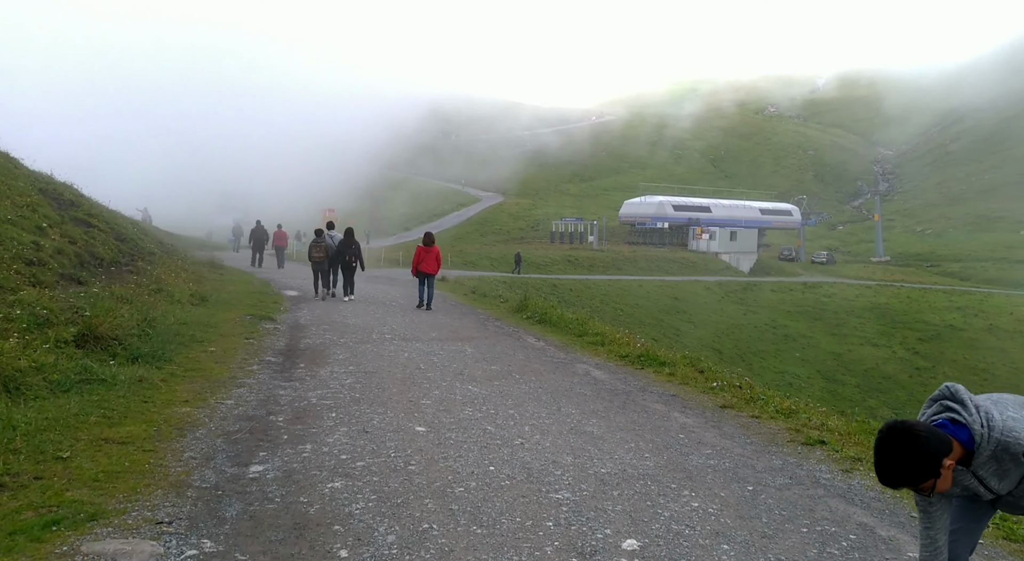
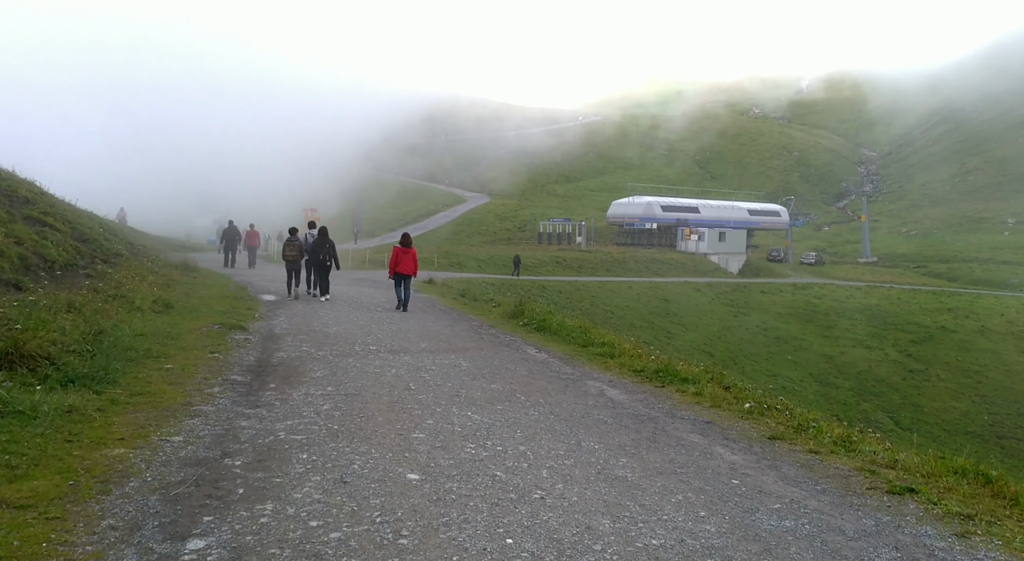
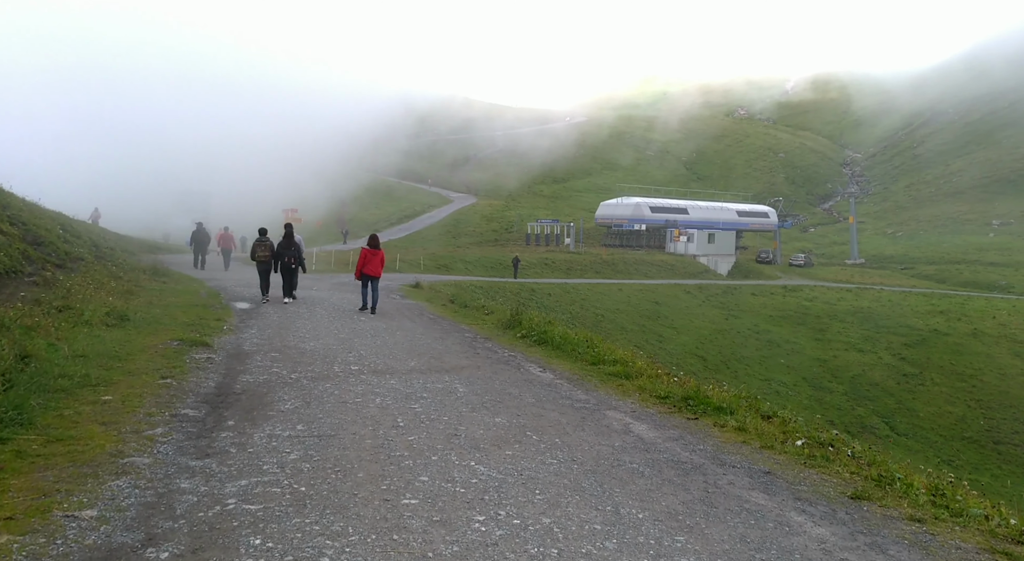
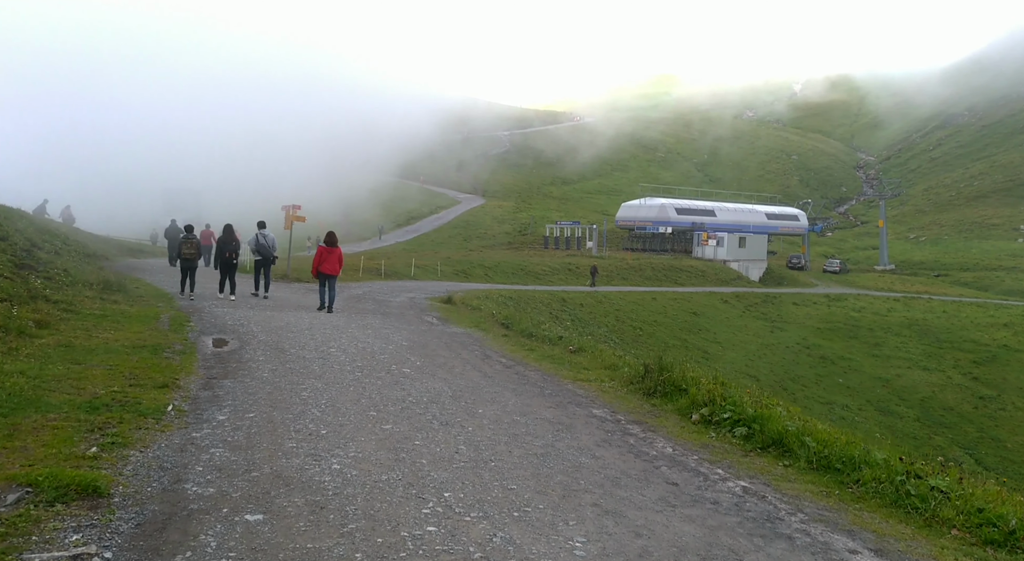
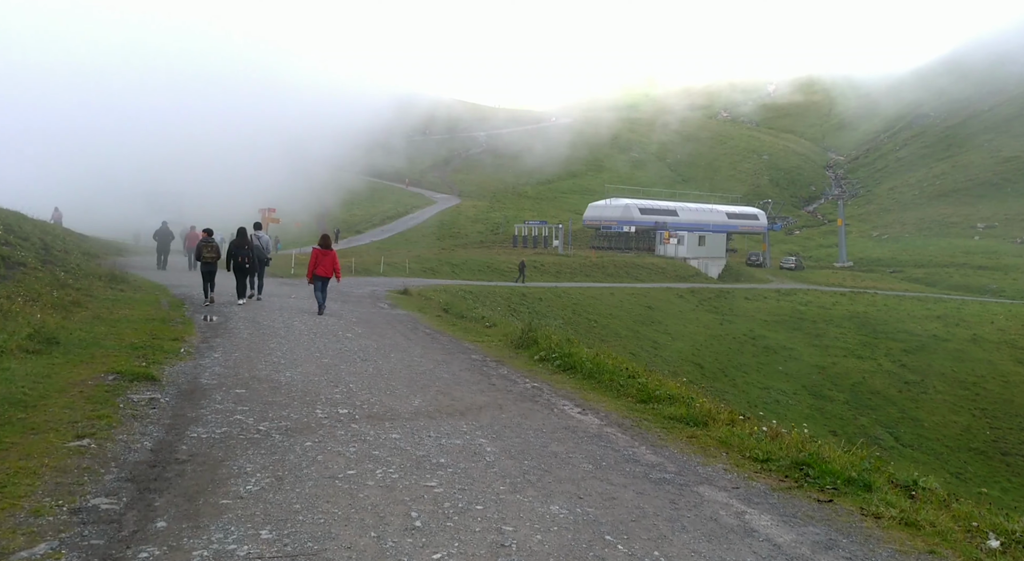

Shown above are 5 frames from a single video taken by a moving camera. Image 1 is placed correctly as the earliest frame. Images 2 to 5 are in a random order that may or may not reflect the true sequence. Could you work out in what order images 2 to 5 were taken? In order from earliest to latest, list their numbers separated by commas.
2, 3, 5, 4
